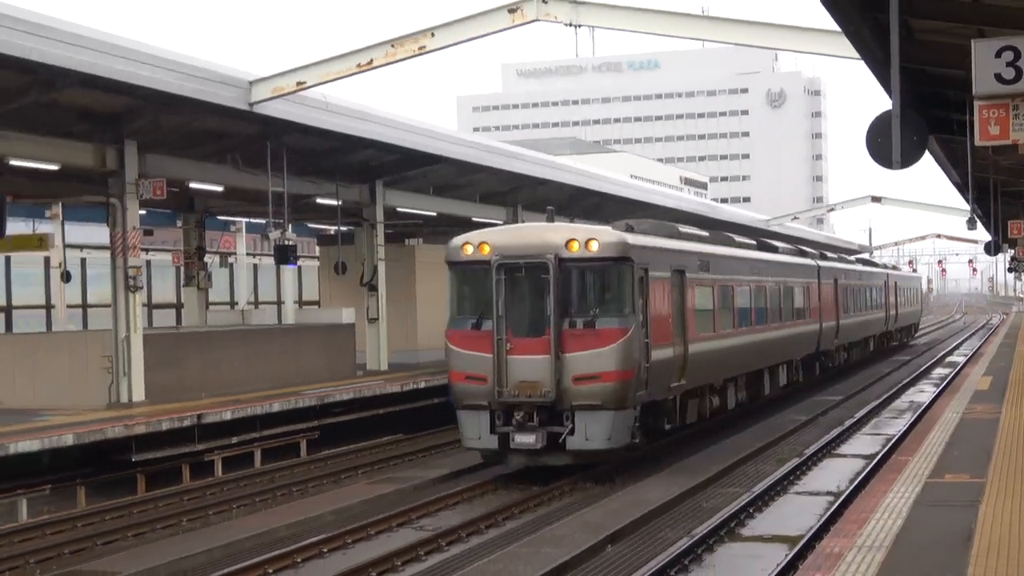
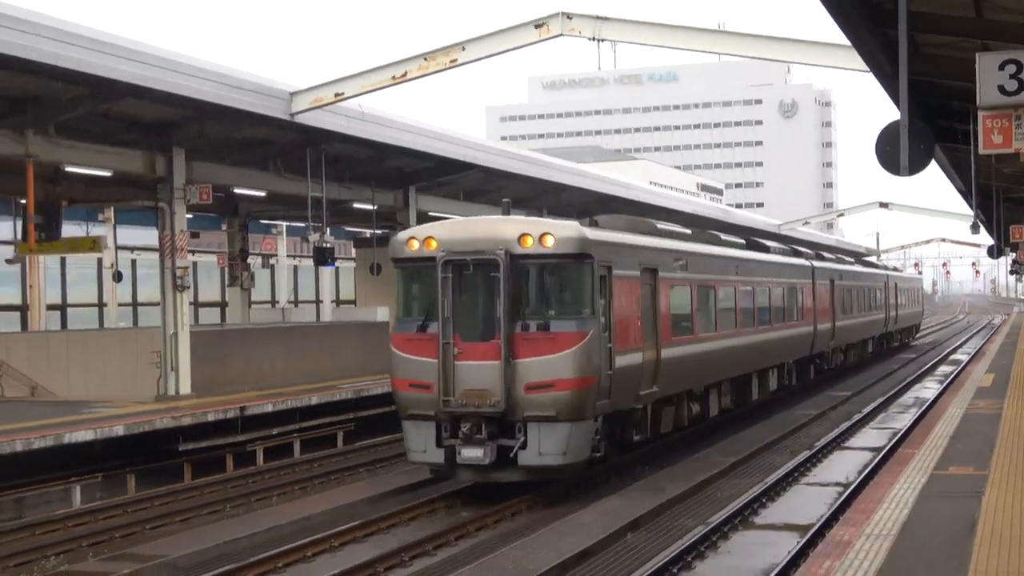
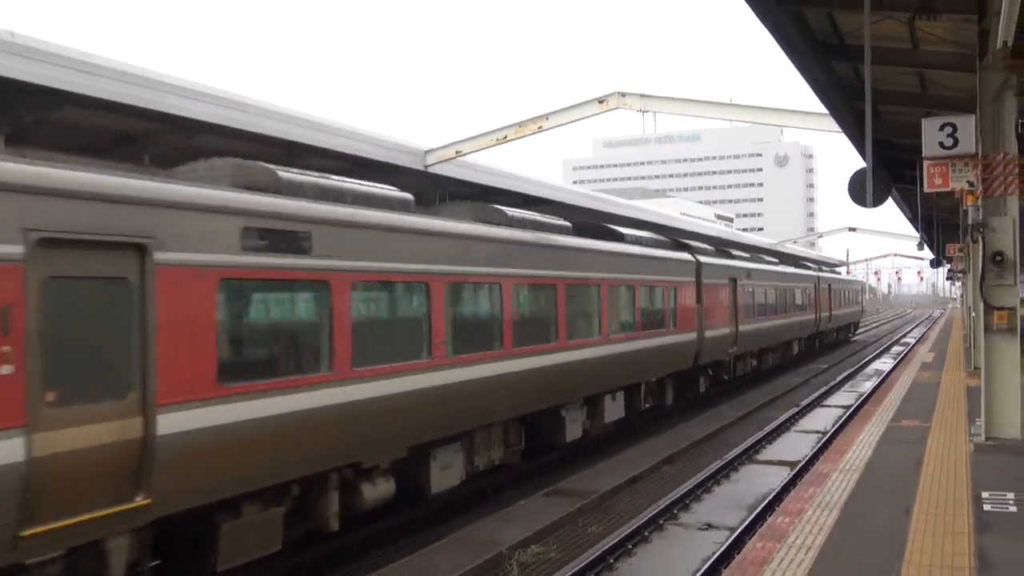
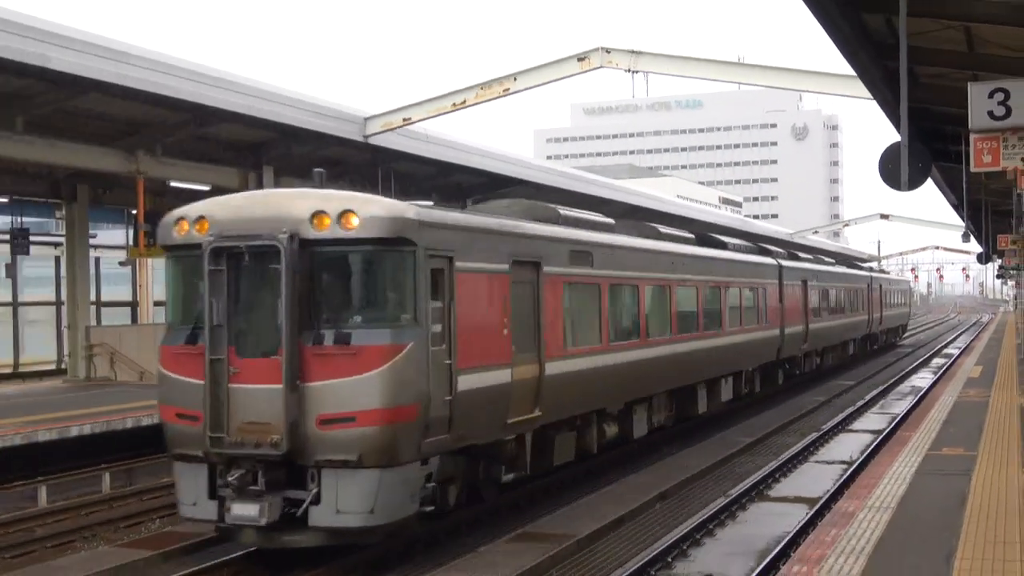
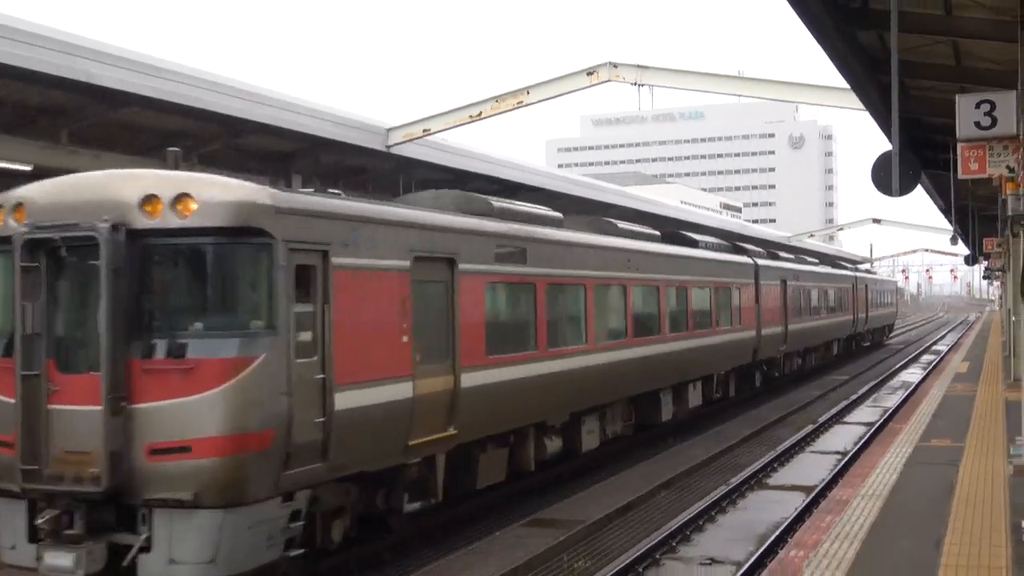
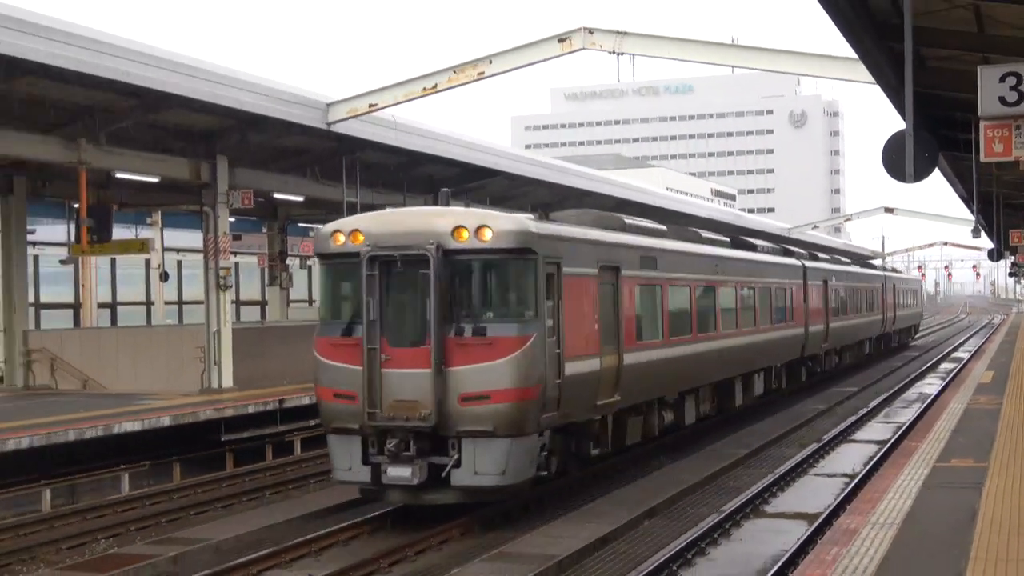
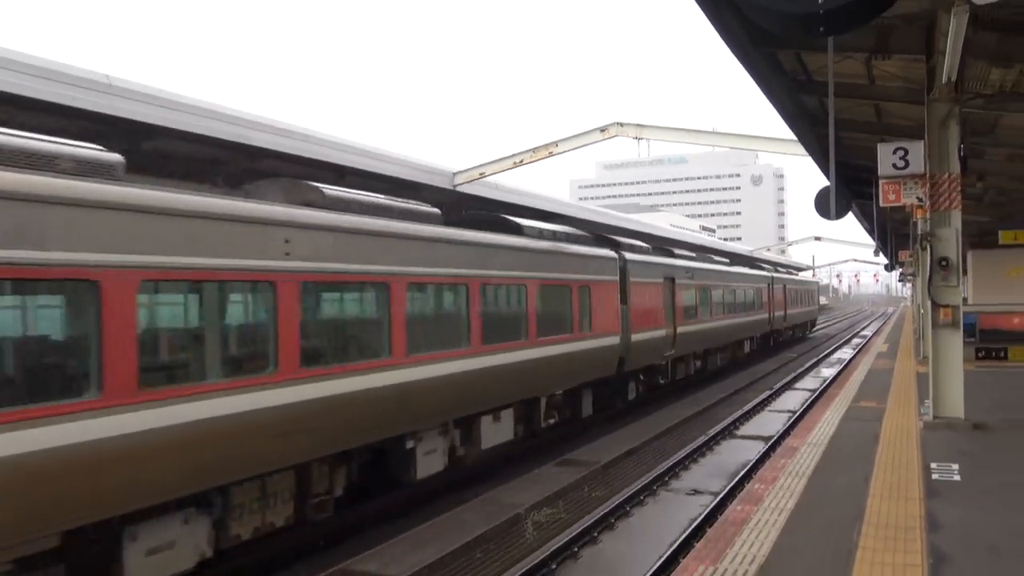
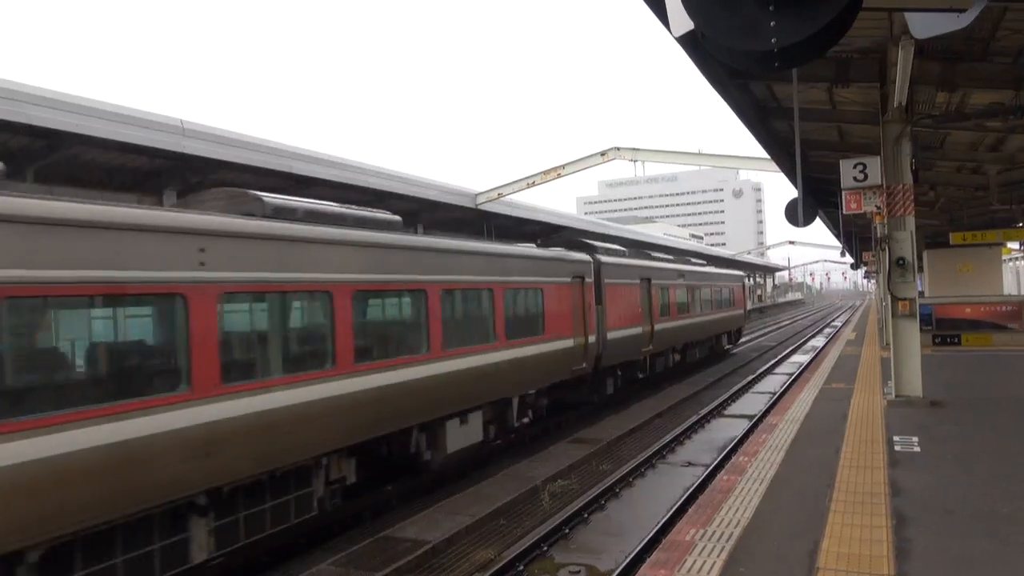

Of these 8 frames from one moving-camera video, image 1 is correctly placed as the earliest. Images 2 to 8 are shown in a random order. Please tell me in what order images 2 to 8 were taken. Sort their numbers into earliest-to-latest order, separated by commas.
2, 6, 4, 5, 3, 7, 8
